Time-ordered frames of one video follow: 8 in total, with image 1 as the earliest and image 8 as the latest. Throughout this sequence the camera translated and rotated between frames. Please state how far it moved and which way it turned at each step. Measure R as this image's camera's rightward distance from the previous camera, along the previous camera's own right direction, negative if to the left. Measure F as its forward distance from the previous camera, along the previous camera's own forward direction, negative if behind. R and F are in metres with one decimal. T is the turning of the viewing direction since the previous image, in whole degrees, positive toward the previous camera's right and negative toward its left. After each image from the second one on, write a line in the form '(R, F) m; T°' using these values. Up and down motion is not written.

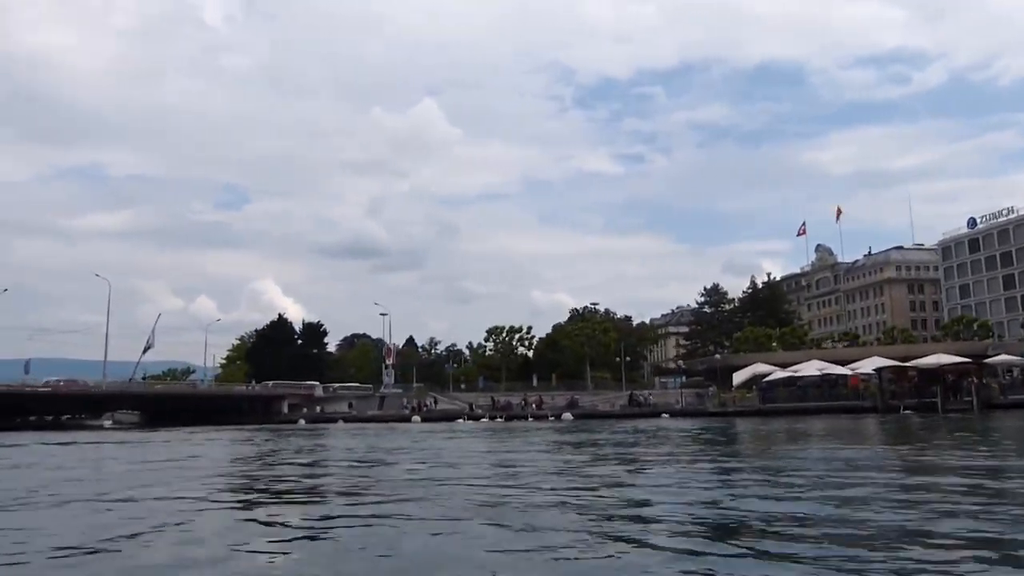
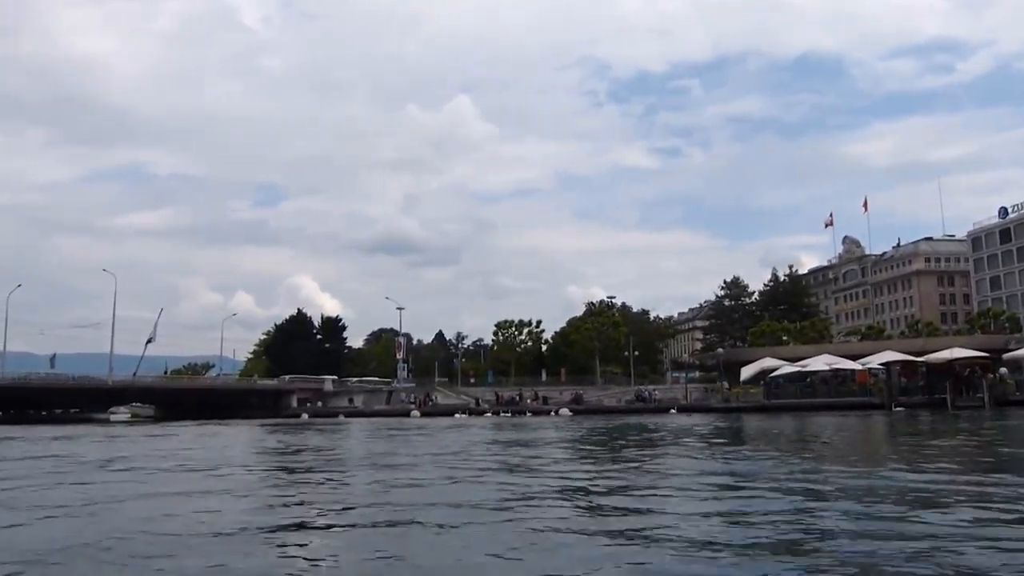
(+1.7, +1.2) m; -2°
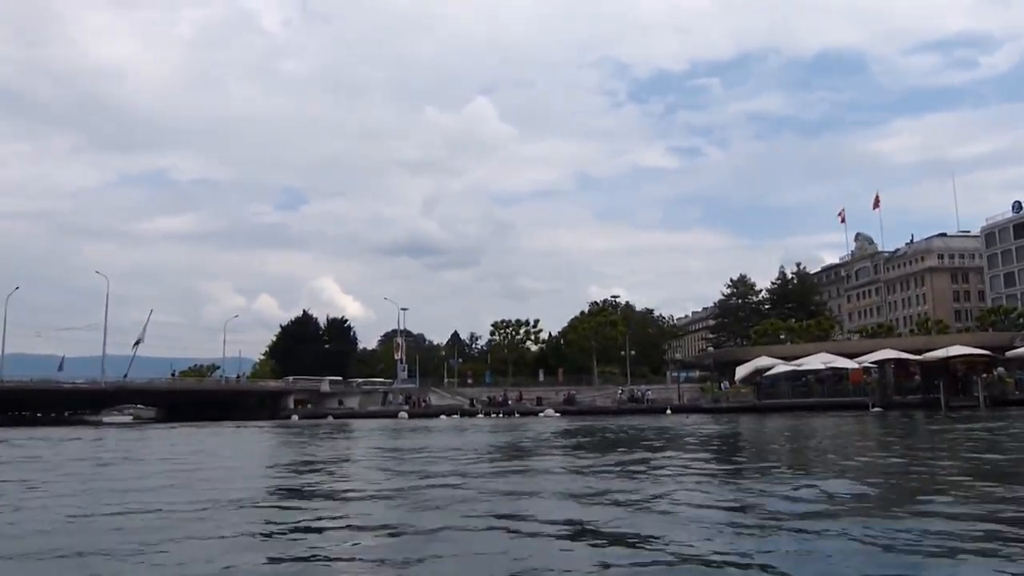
(+1.5, +1.0) m; -1°
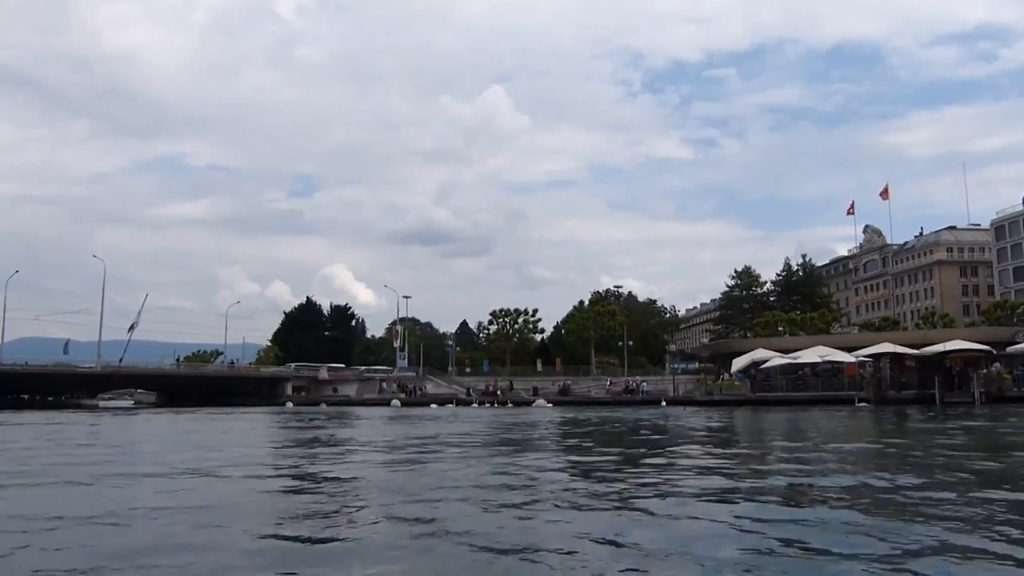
(+0.8, +0.6) m; -1°
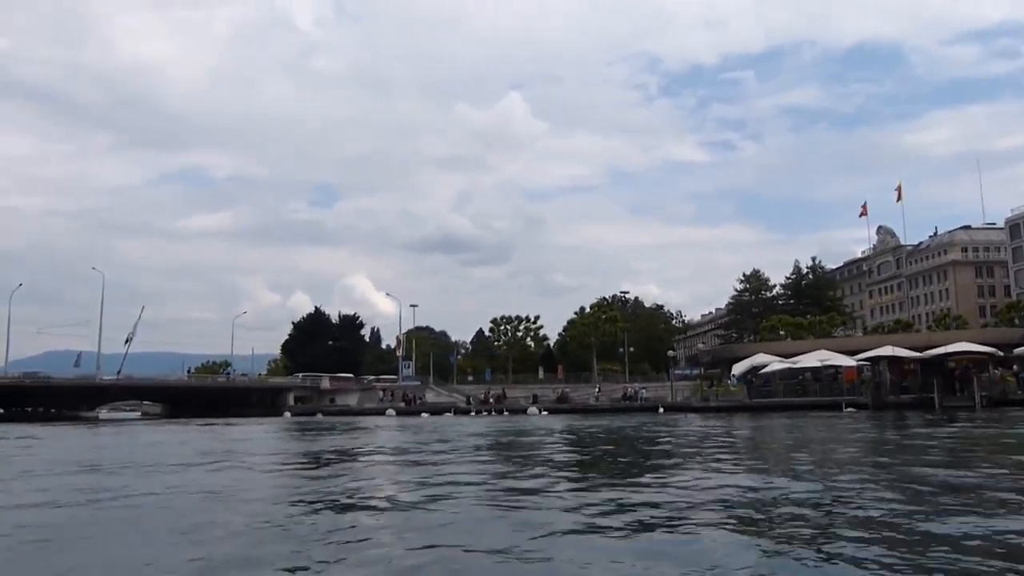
(+1.2, +0.8) m; -1°
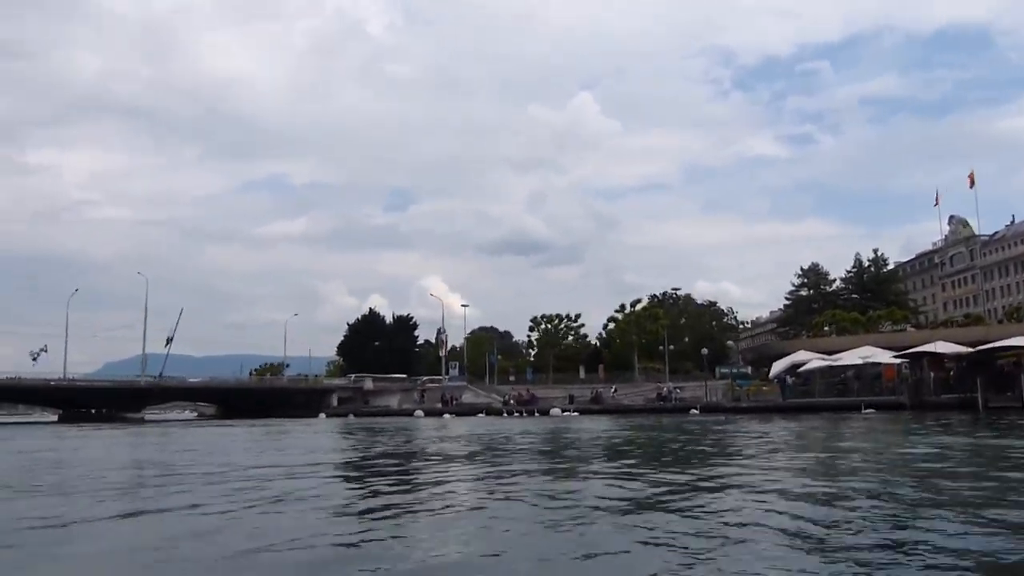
(+2.1, +1.5) m; -5°
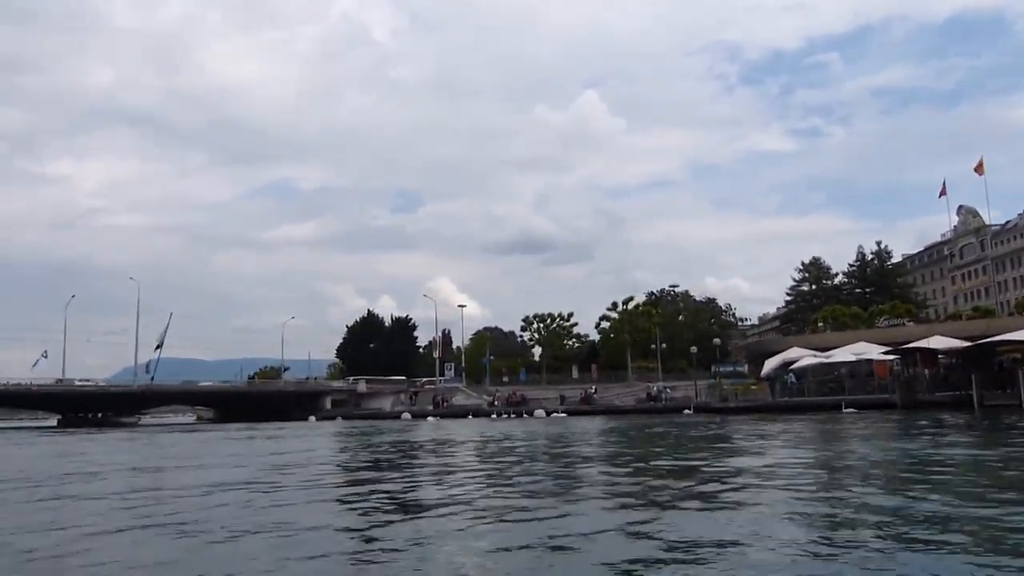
(+1.0, +0.9) m; -1°
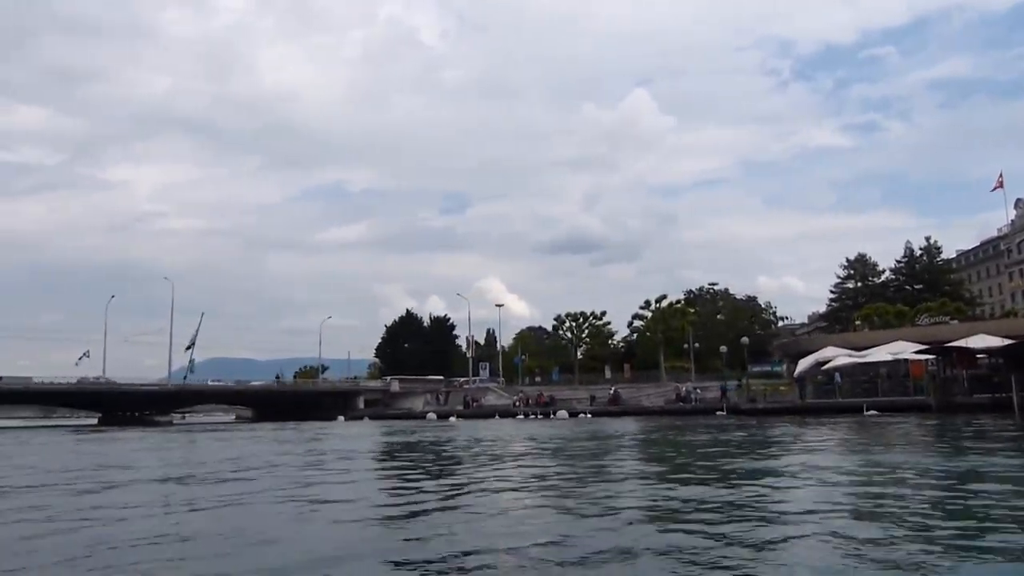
(+1.0, +0.9) m; -3°
